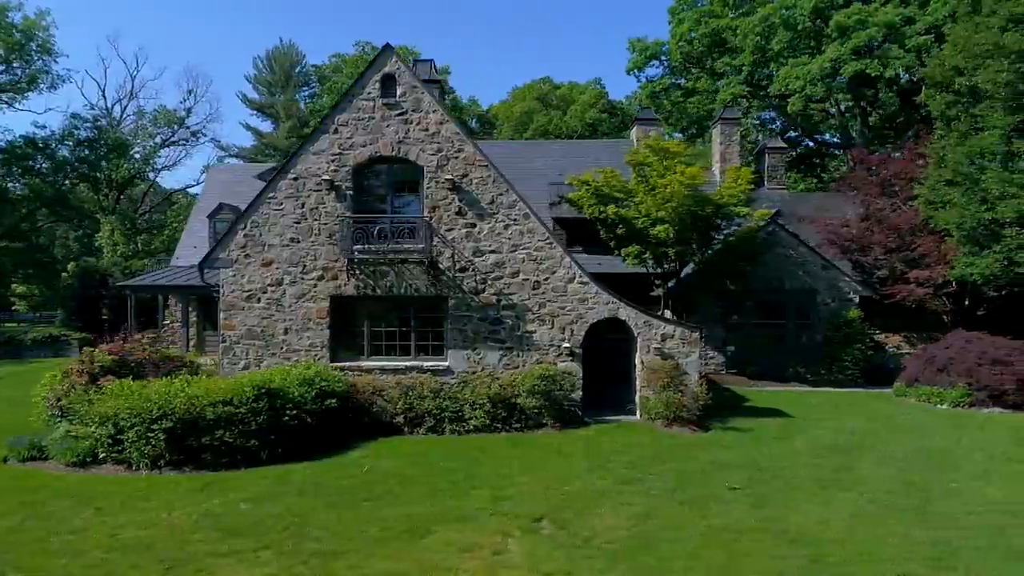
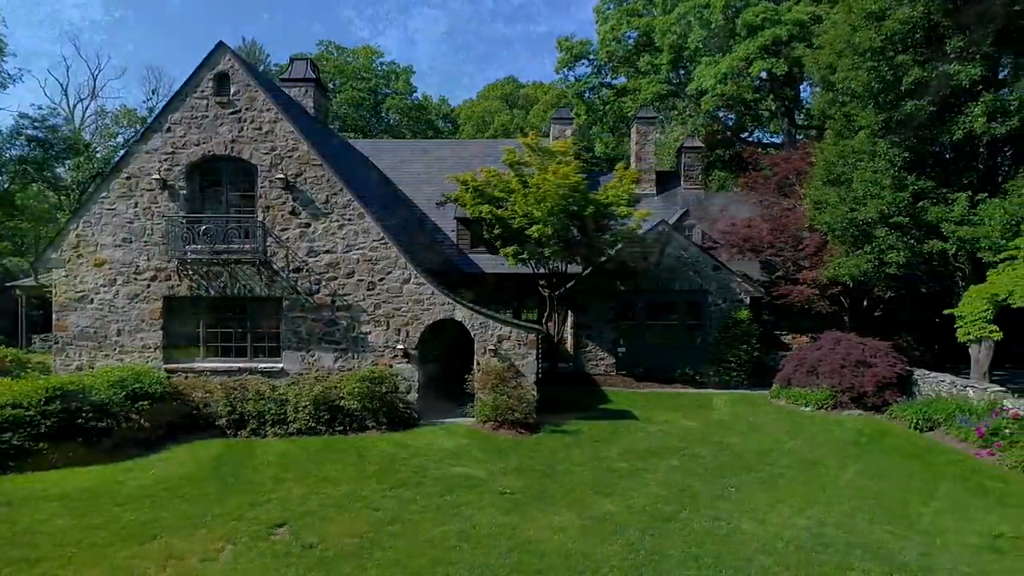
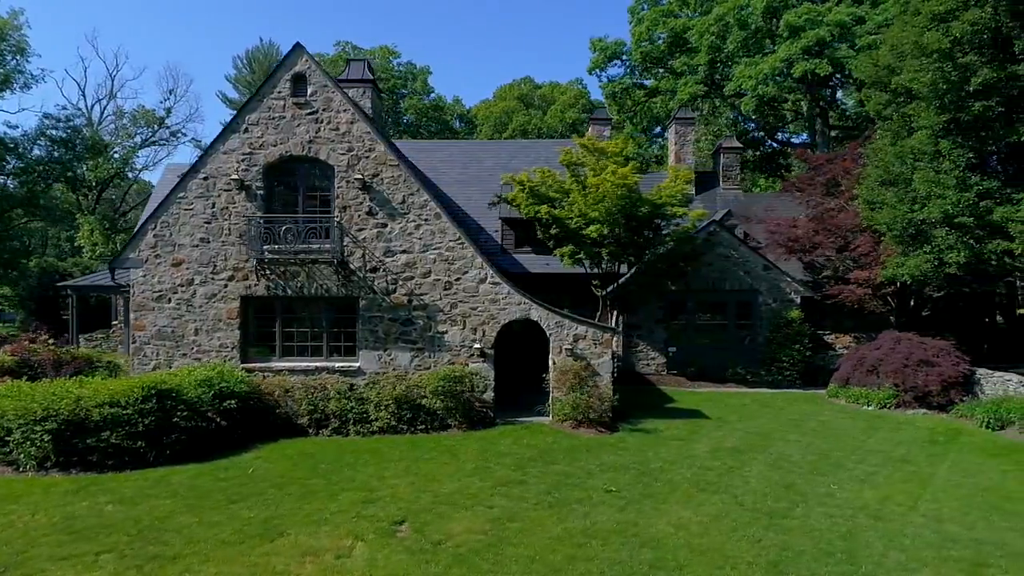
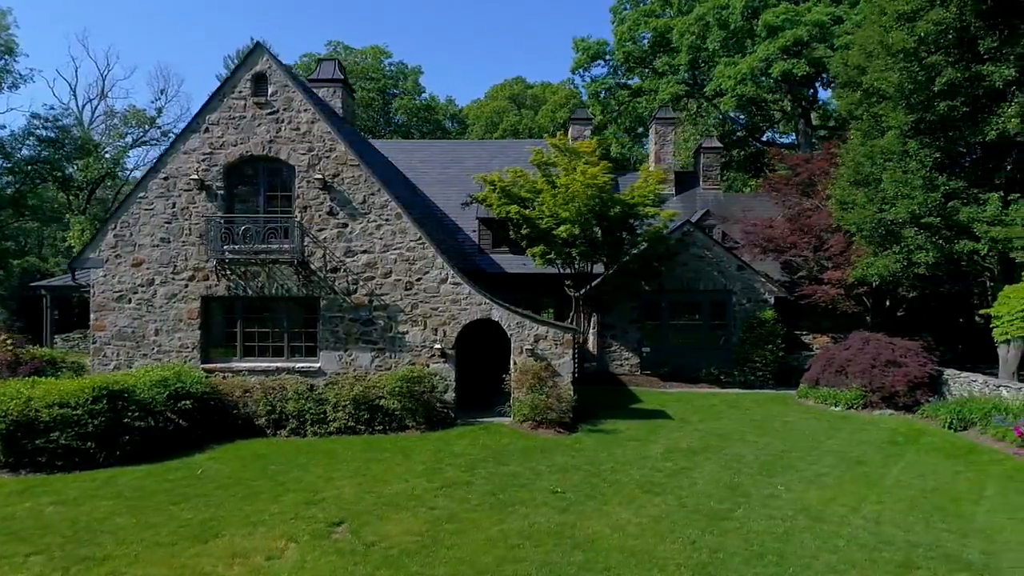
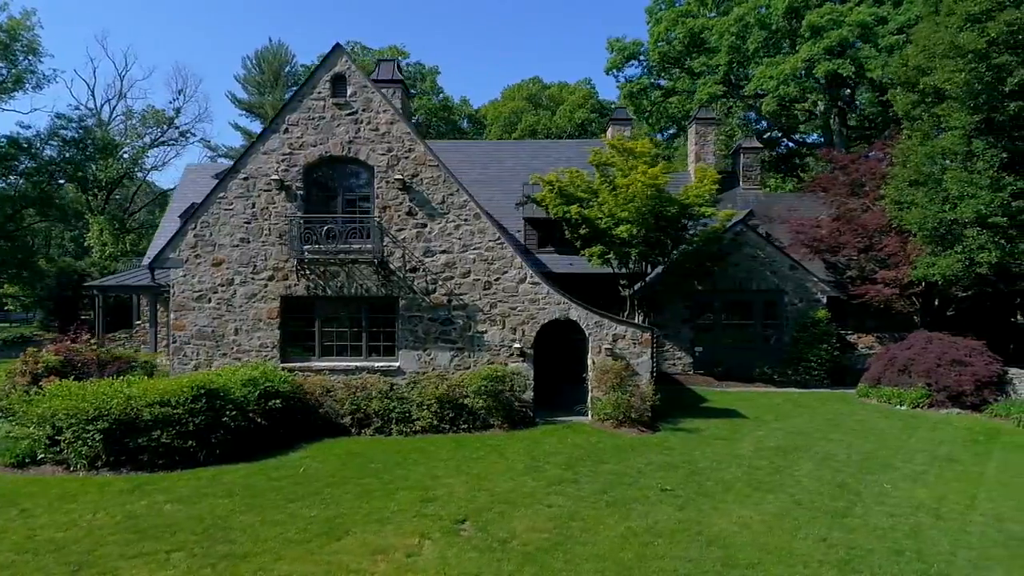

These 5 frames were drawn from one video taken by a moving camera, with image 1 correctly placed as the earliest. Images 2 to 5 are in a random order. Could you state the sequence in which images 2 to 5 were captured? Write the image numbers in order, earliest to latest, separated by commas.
5, 3, 4, 2
